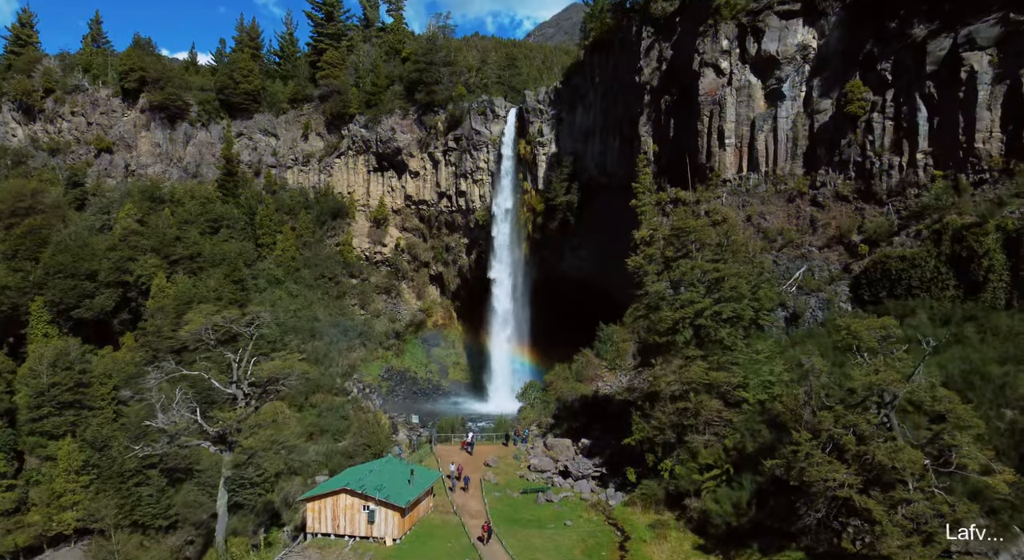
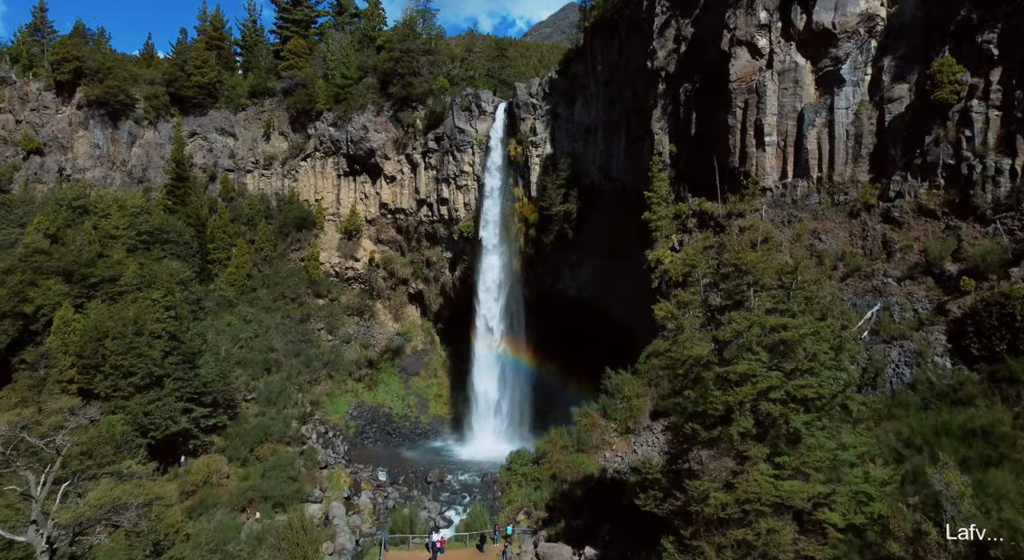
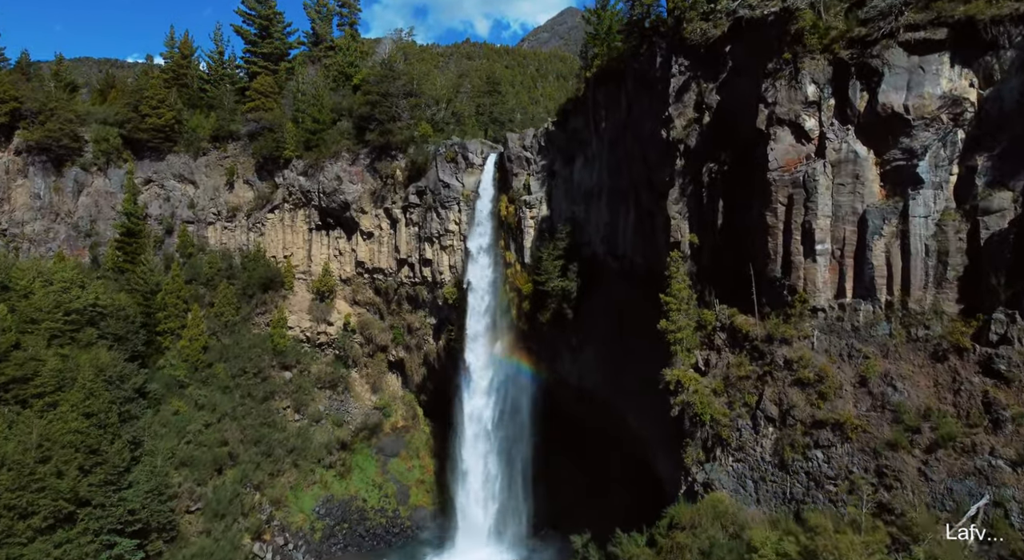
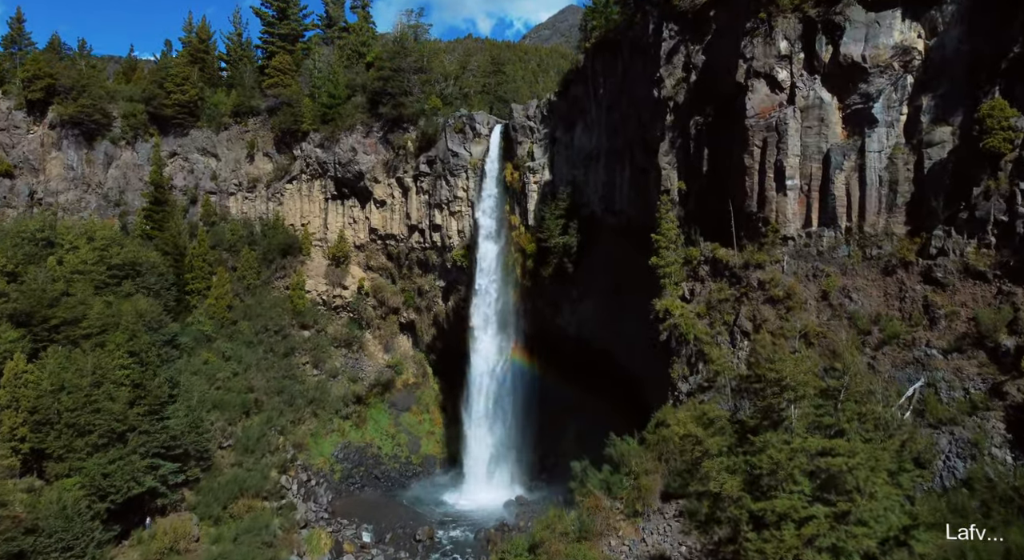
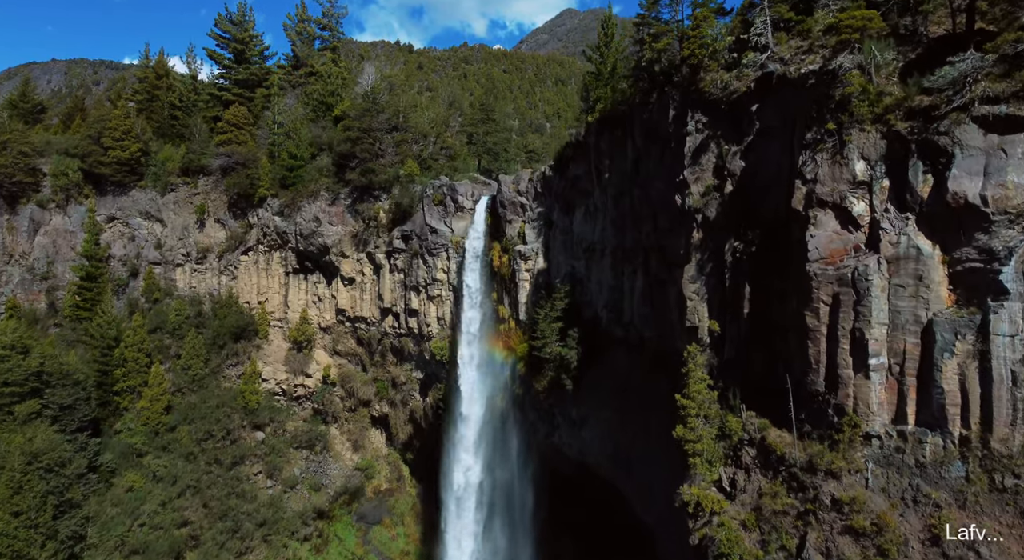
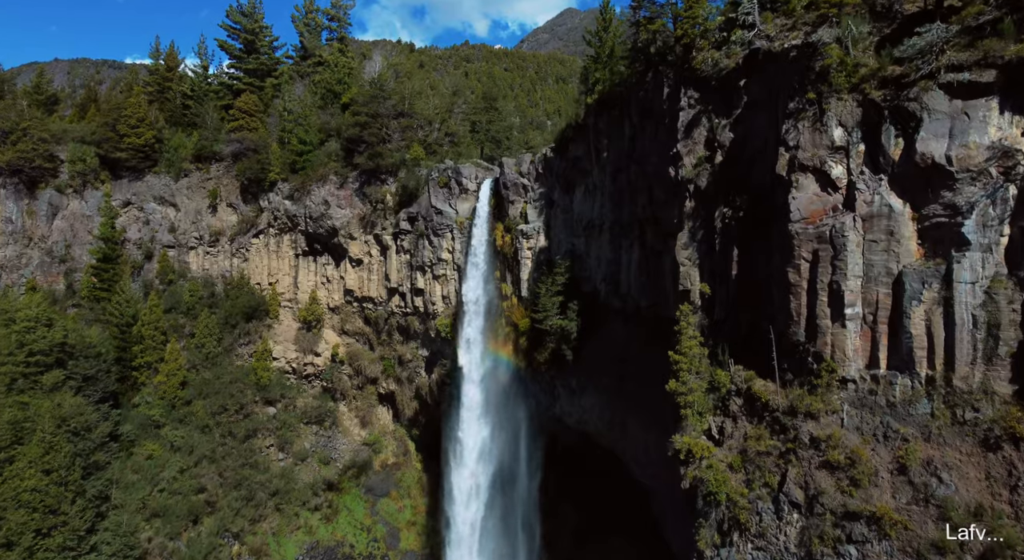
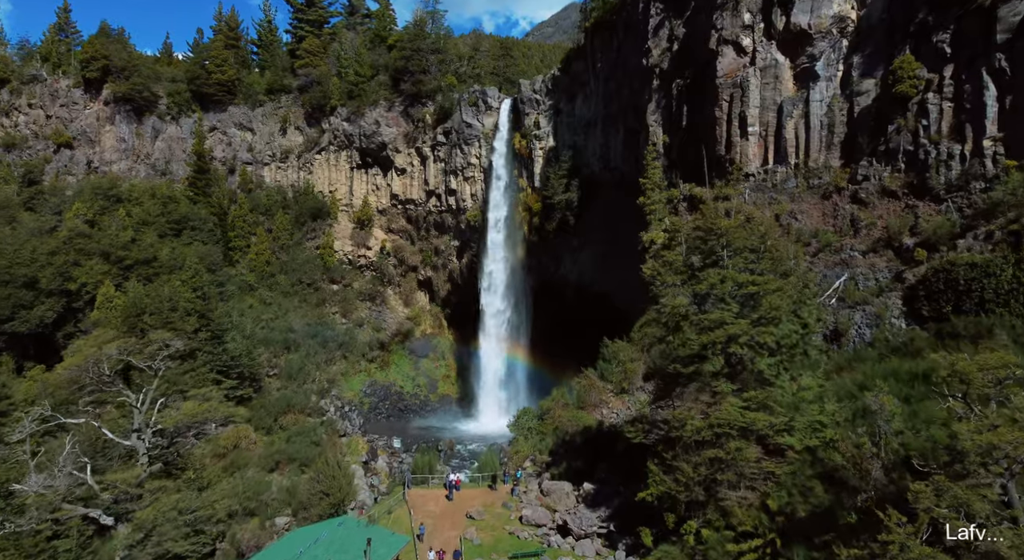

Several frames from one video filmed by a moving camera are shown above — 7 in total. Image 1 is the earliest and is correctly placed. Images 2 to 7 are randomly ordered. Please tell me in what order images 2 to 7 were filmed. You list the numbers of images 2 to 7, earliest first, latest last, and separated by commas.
7, 2, 4, 3, 6, 5
